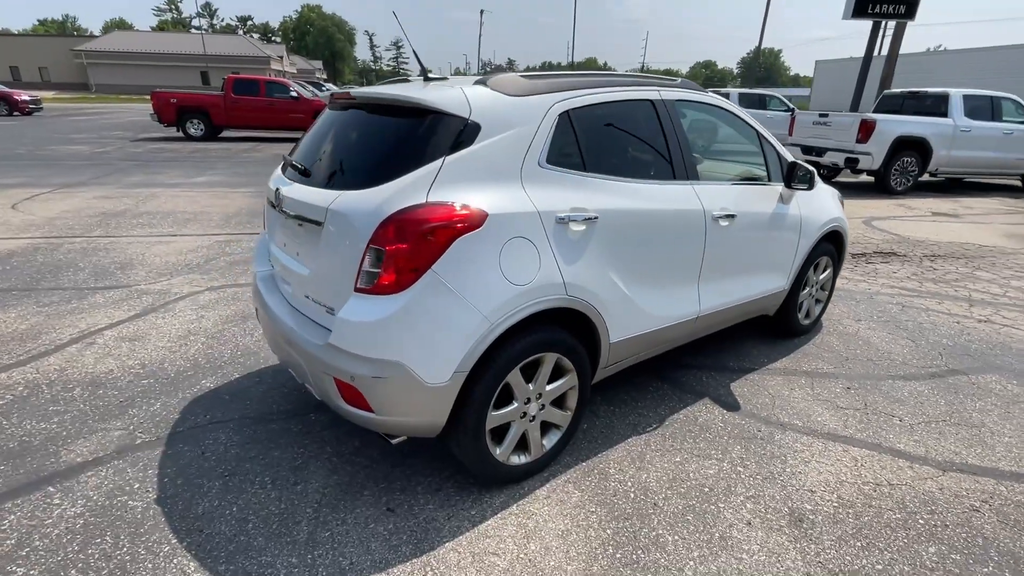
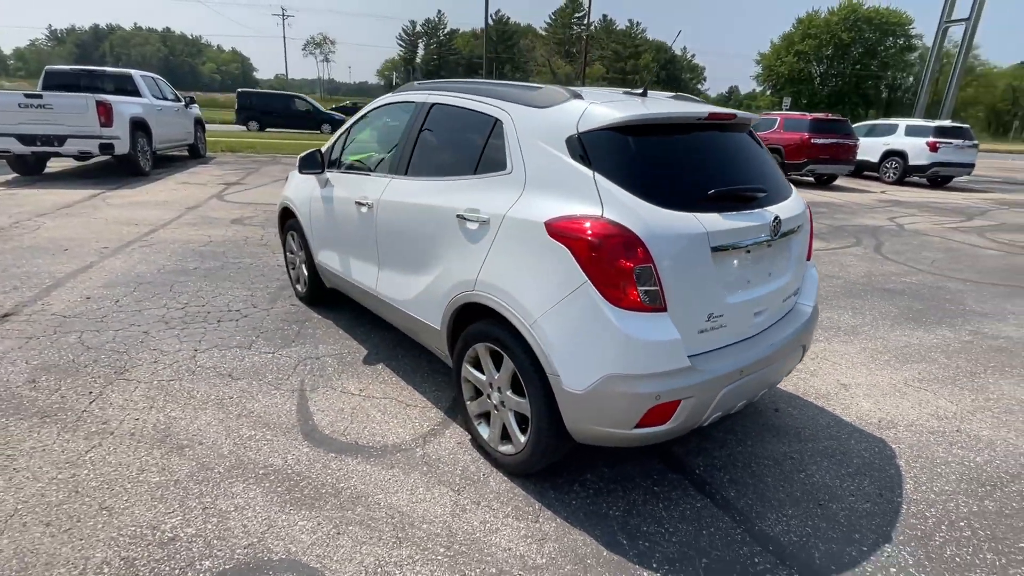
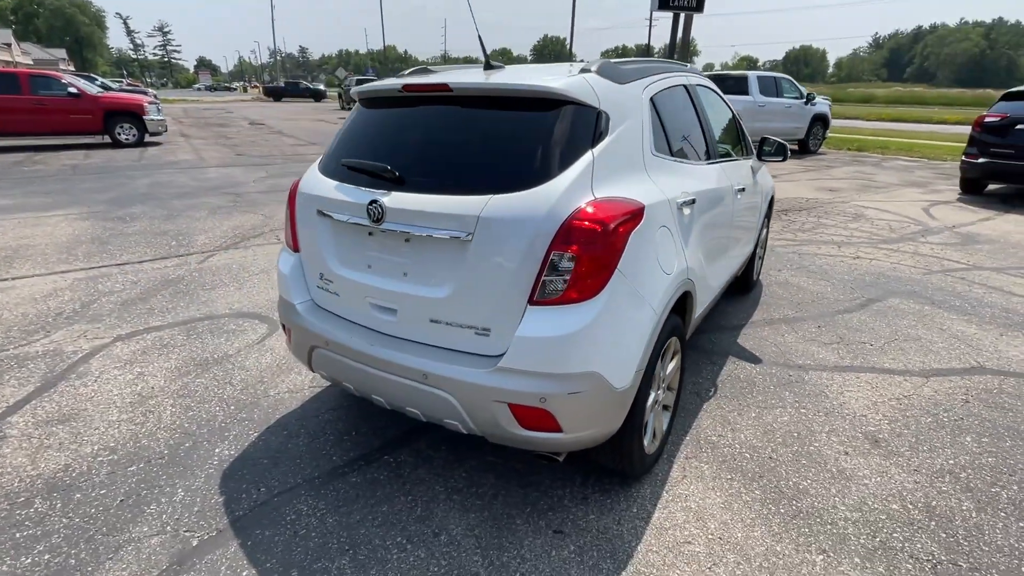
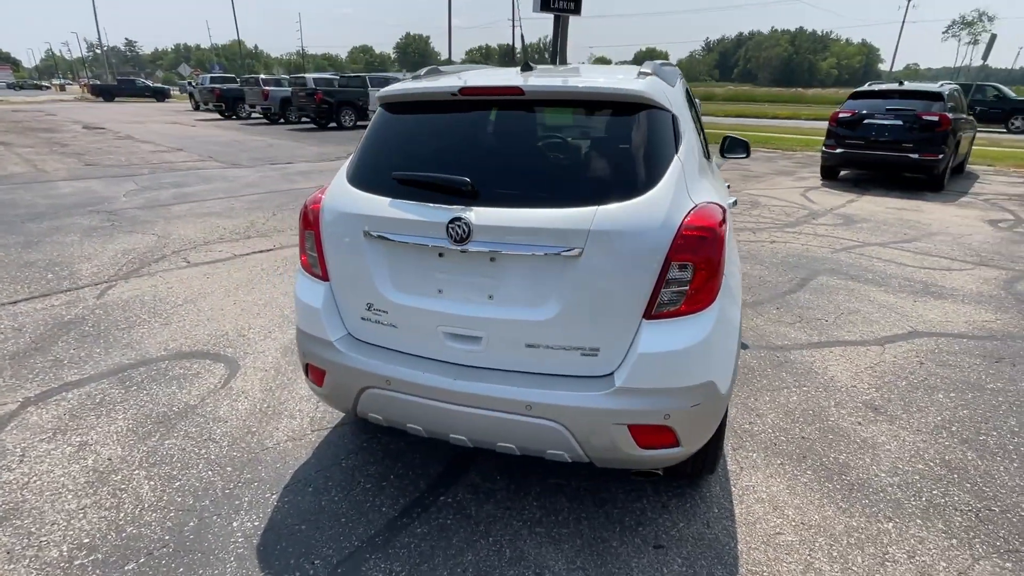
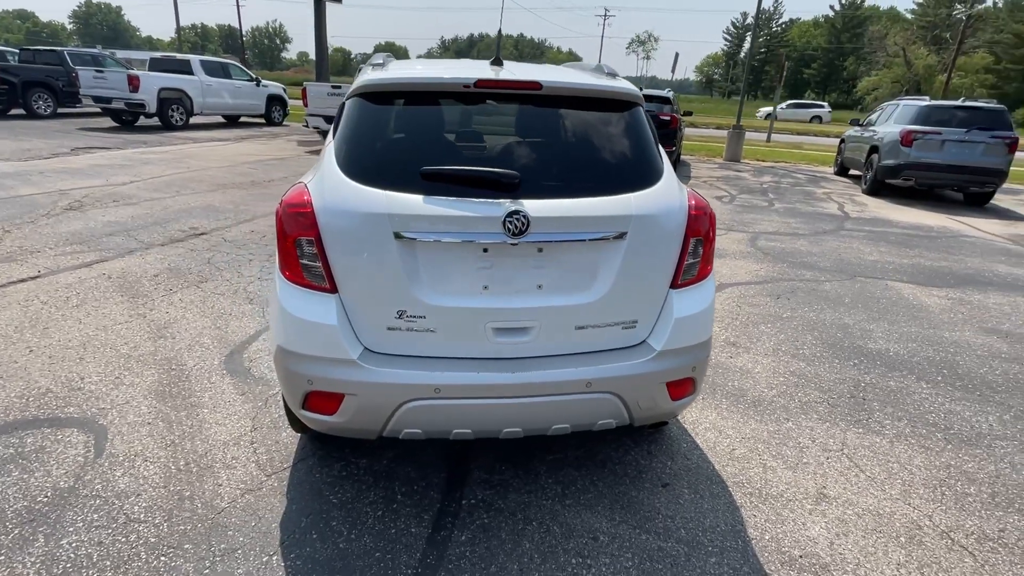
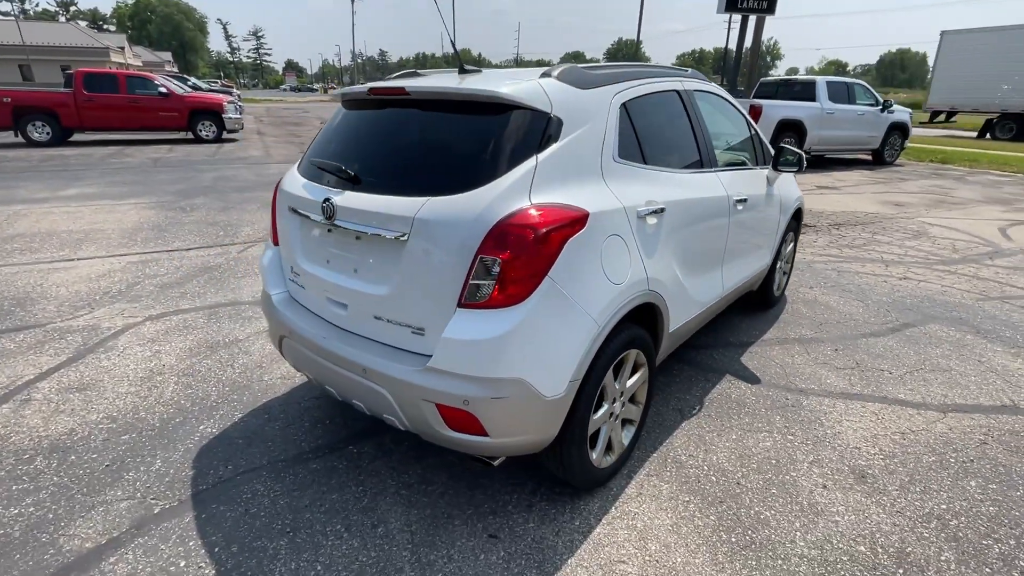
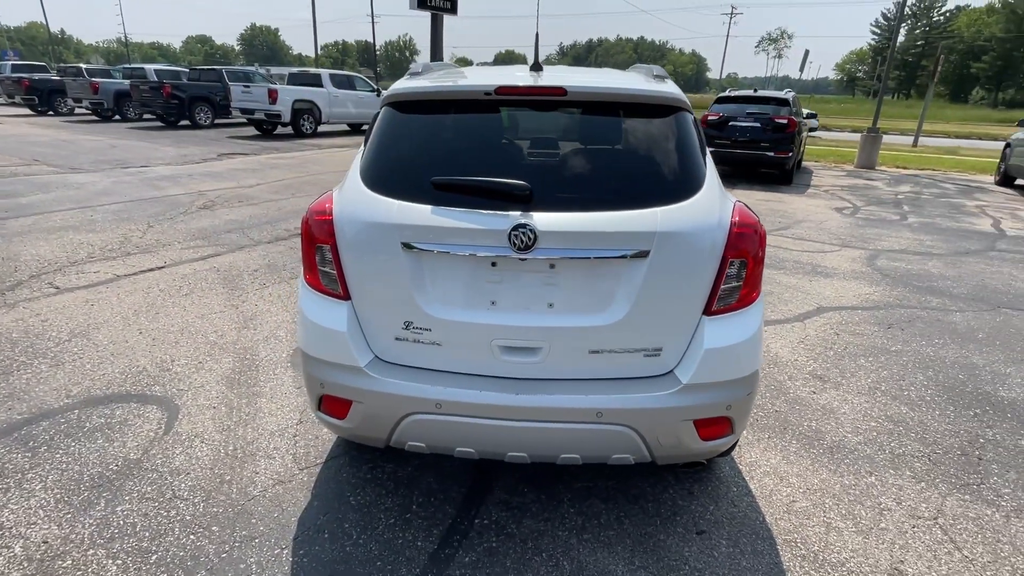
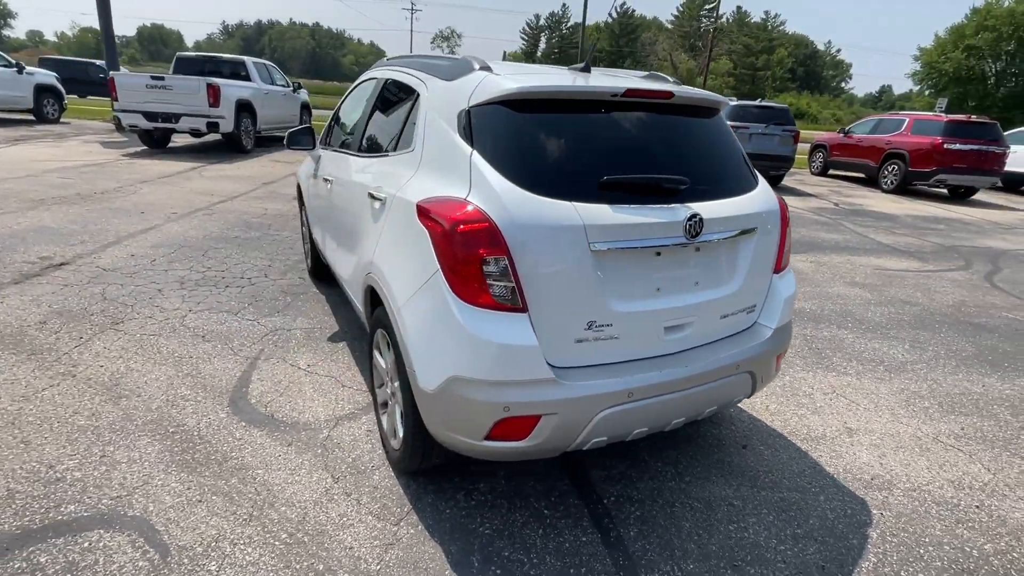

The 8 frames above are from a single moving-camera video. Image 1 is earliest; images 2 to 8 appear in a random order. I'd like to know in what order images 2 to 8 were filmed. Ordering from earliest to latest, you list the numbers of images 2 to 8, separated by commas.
6, 3, 4, 7, 5, 8, 2
